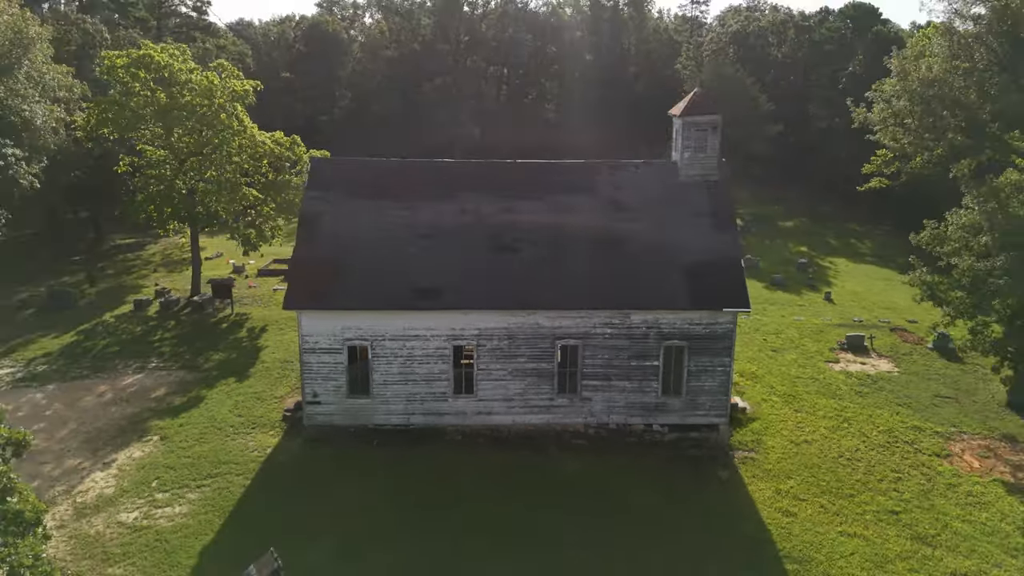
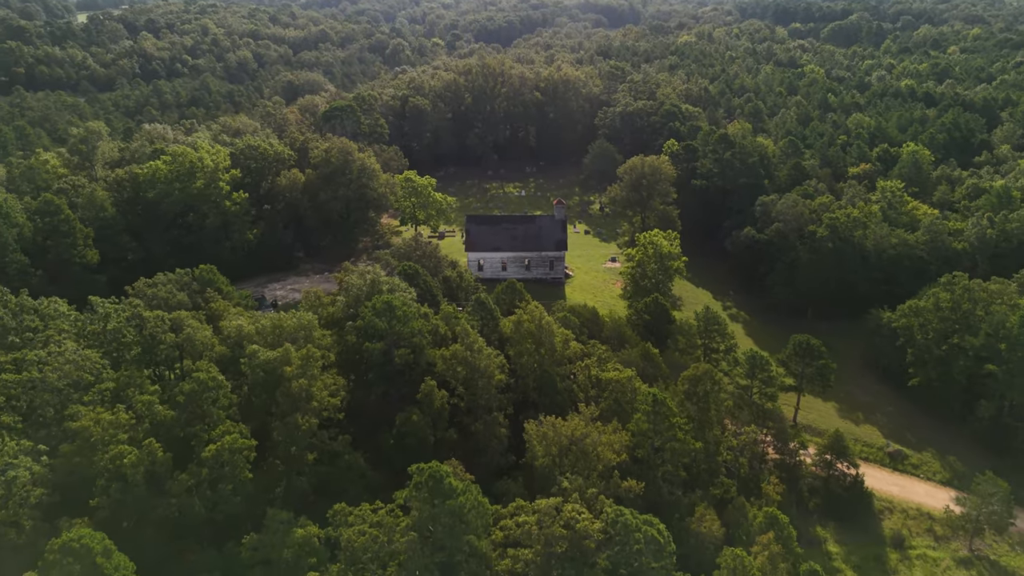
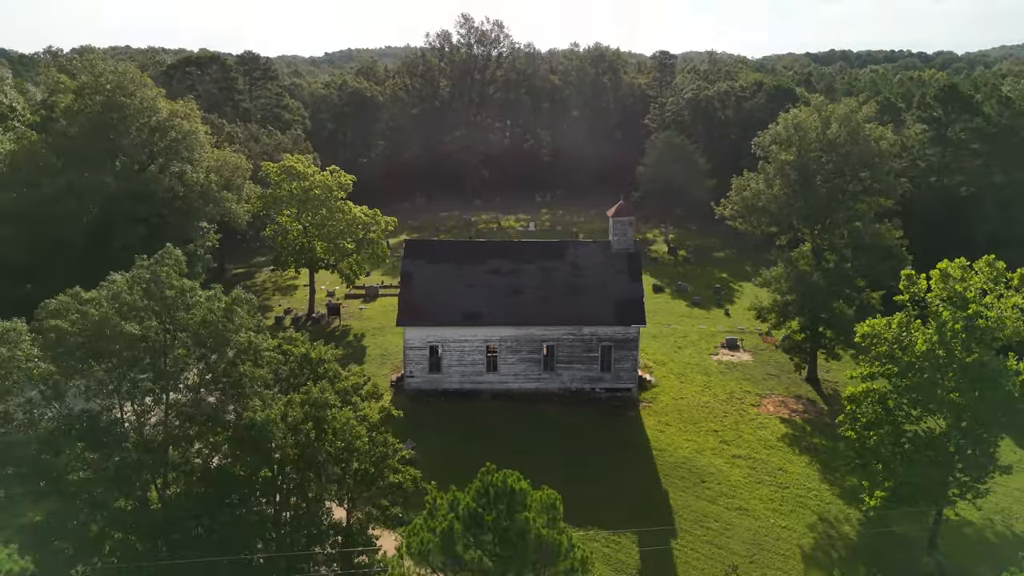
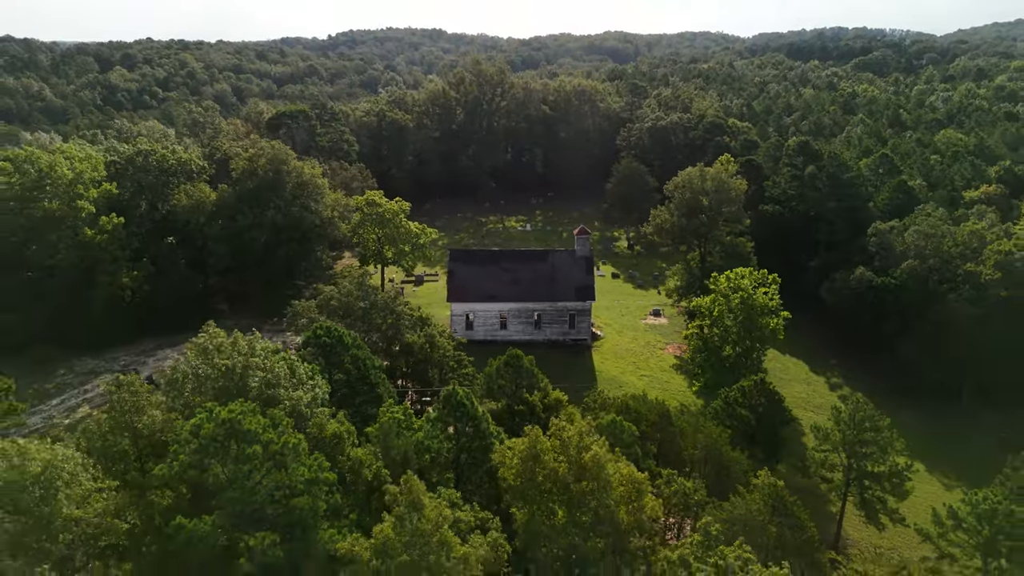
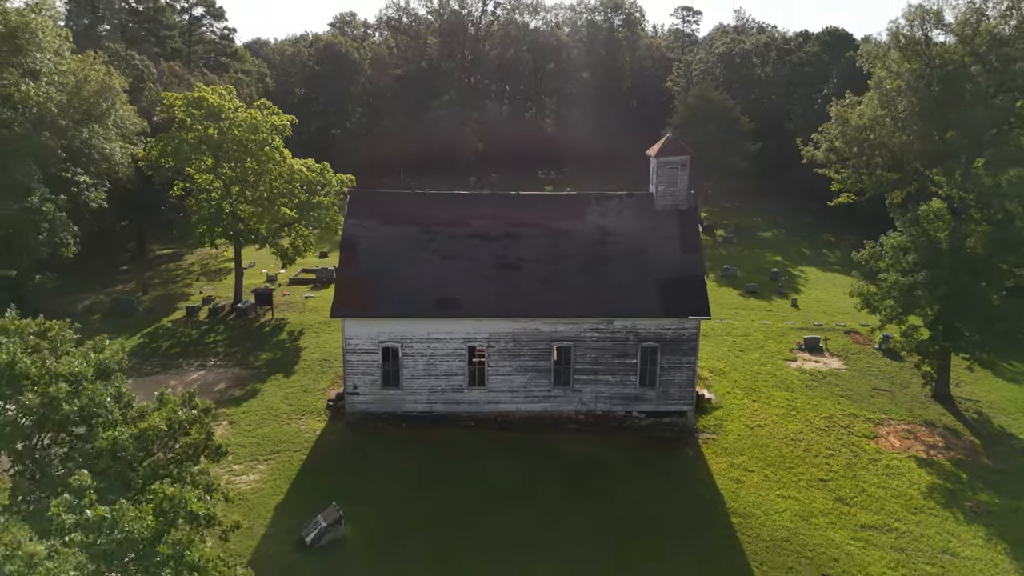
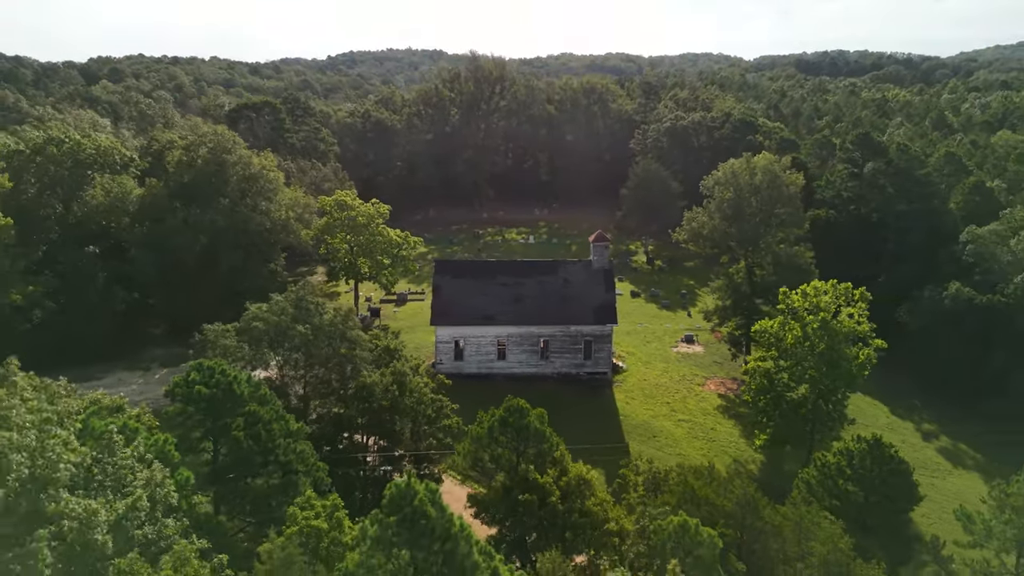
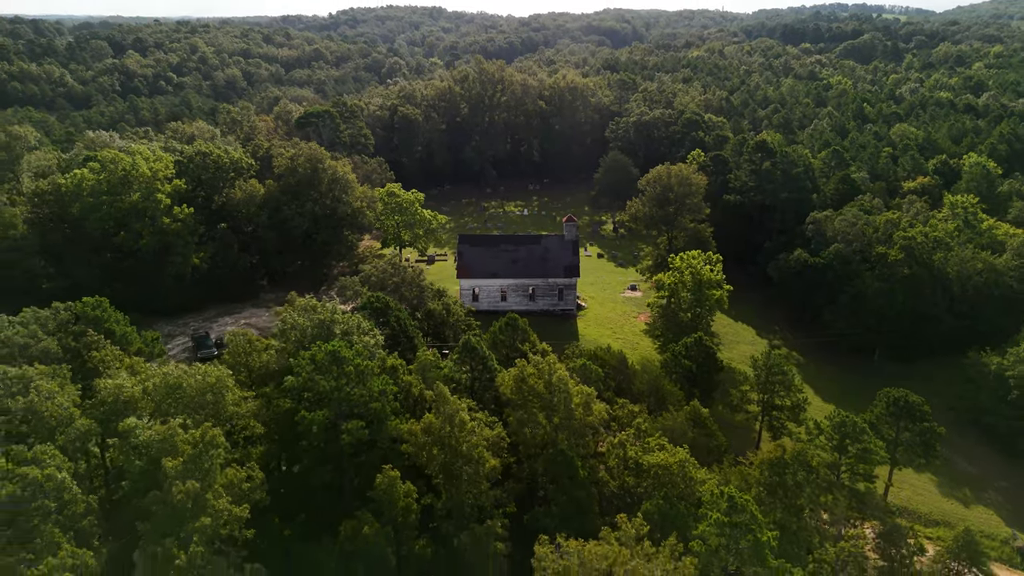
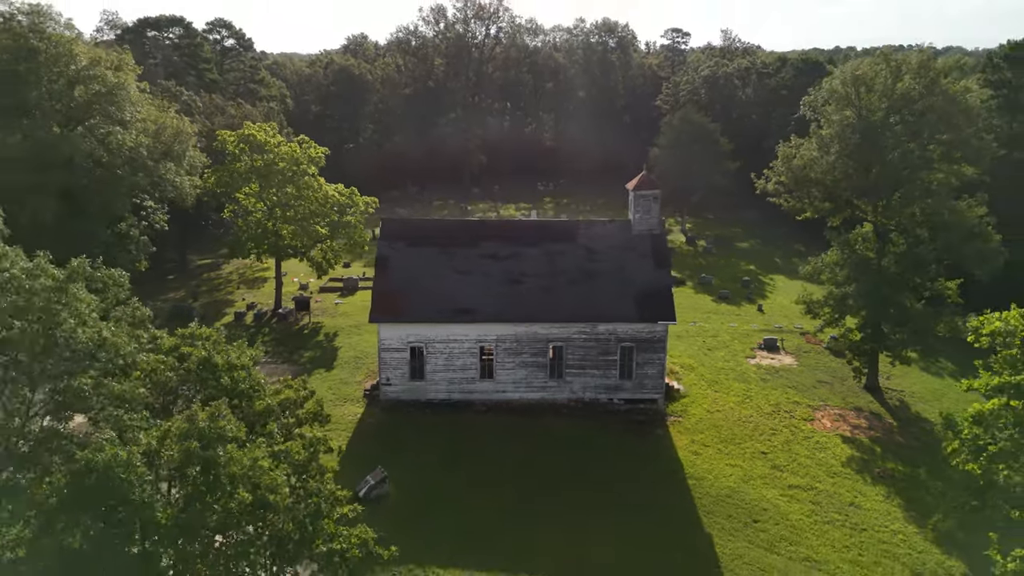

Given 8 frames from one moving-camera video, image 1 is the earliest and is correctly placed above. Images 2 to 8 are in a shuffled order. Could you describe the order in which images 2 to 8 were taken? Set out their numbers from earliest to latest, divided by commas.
5, 8, 3, 6, 4, 7, 2
